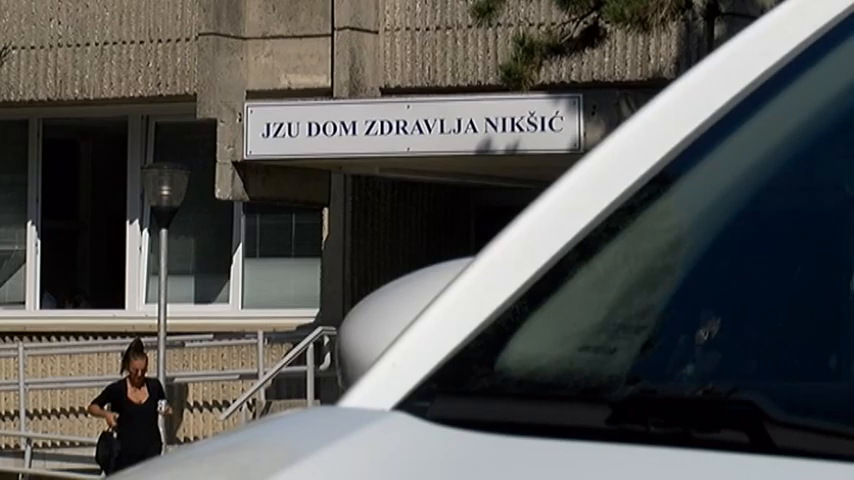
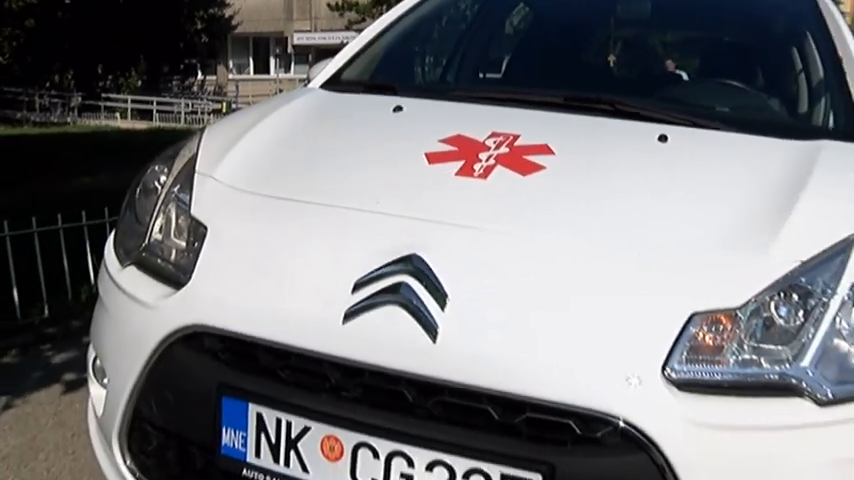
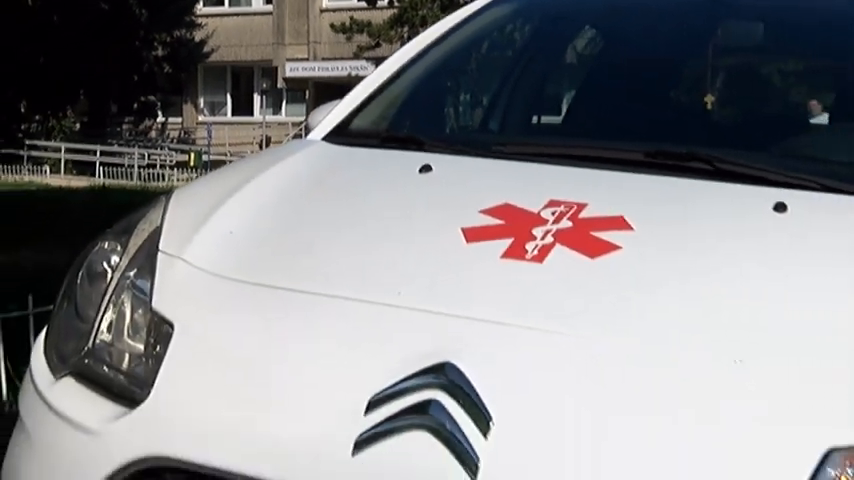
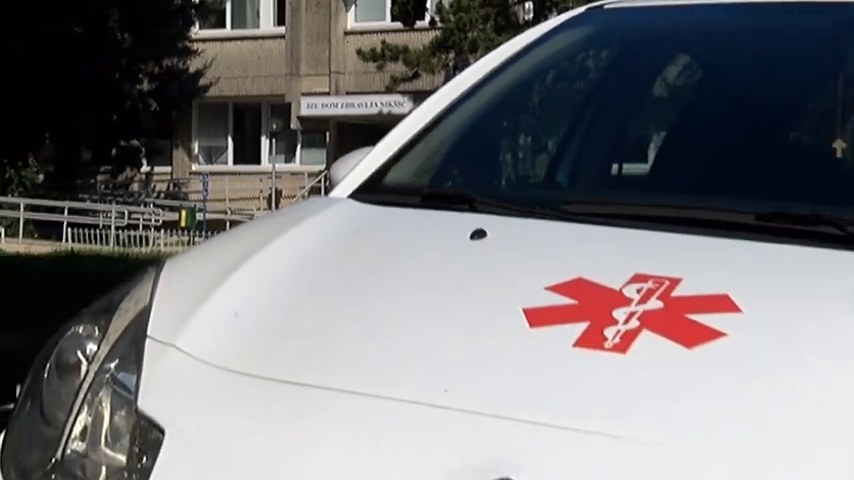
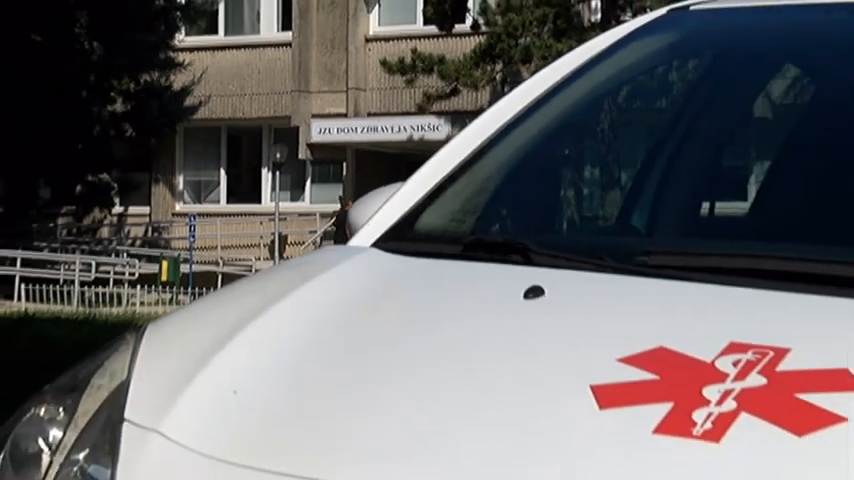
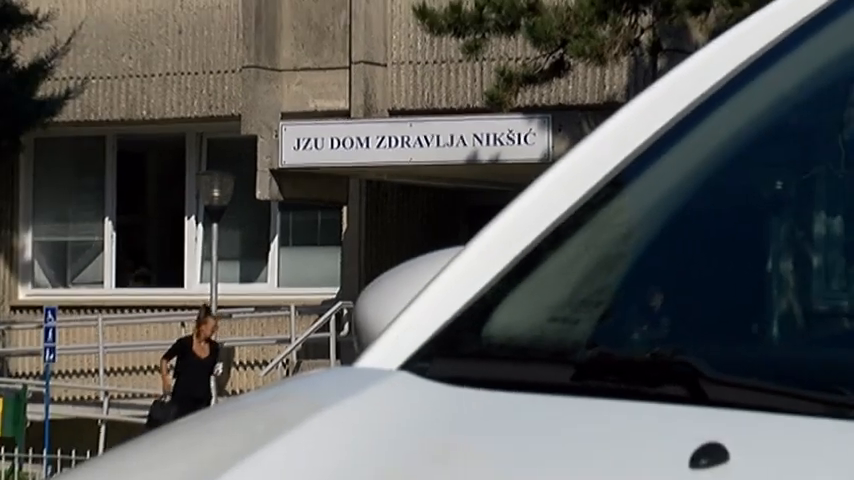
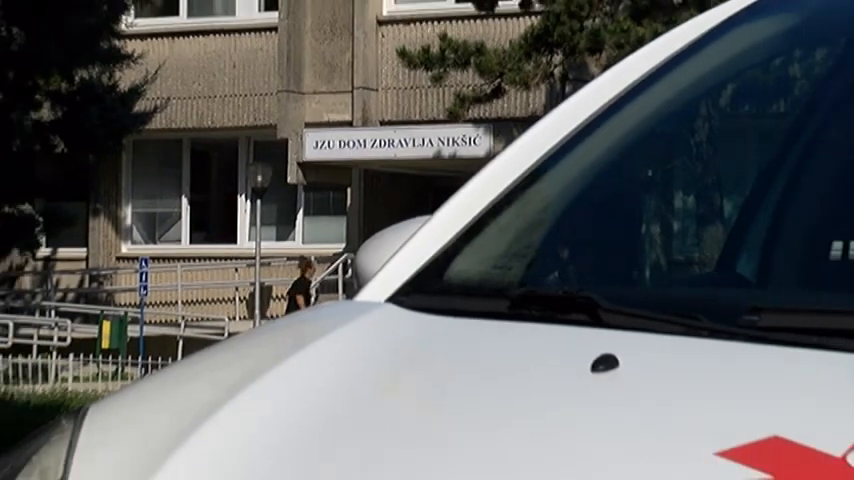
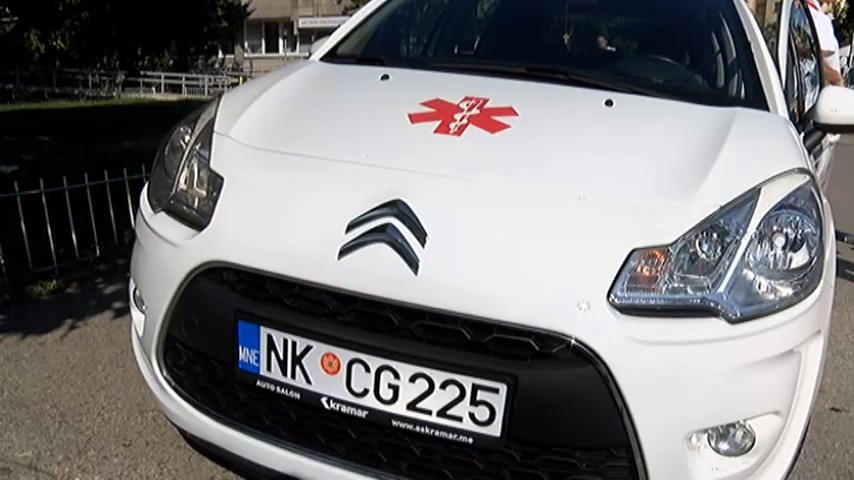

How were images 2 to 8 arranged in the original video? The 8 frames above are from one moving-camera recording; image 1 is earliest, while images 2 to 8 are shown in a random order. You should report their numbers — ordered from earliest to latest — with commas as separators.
6, 7, 5, 4, 3, 2, 8
